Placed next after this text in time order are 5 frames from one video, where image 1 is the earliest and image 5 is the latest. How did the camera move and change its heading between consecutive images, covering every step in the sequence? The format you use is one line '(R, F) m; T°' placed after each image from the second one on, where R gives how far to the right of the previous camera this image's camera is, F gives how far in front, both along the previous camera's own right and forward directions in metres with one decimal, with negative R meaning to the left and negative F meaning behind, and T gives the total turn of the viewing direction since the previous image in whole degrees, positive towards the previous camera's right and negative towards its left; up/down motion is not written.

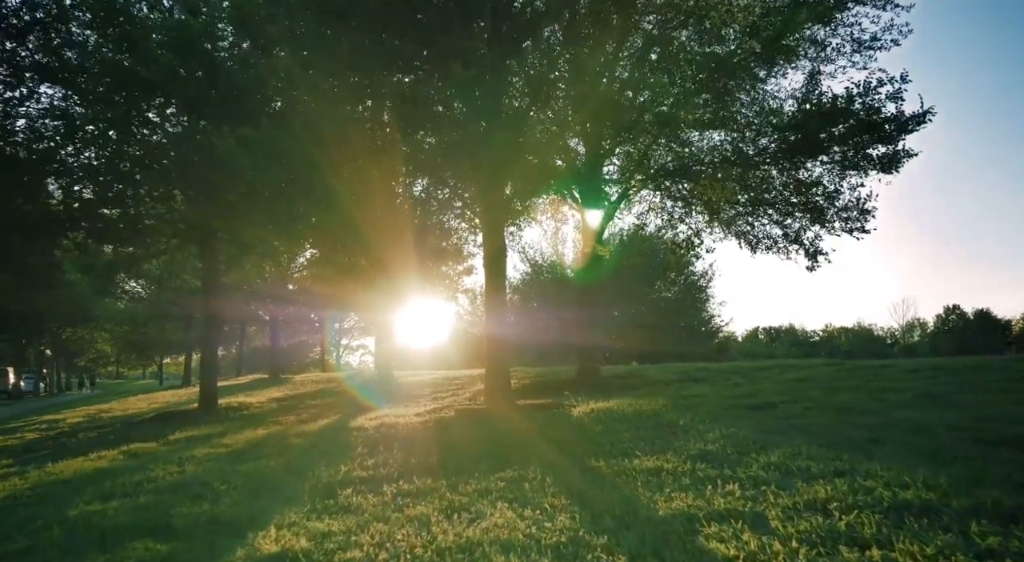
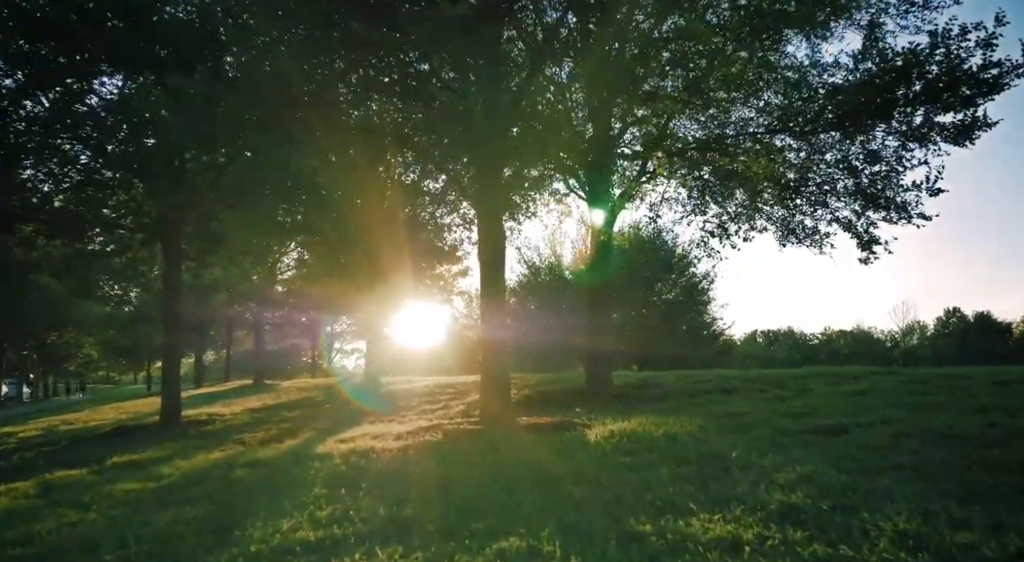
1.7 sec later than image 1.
(-0.1, +2.4) m; 0°
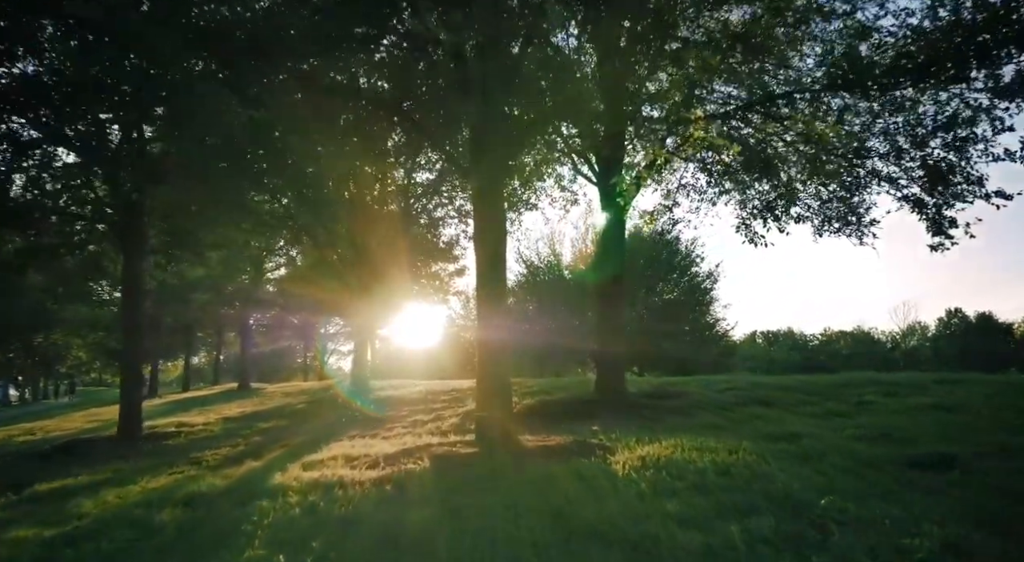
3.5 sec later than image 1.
(-0.1, +2.1) m; 0°
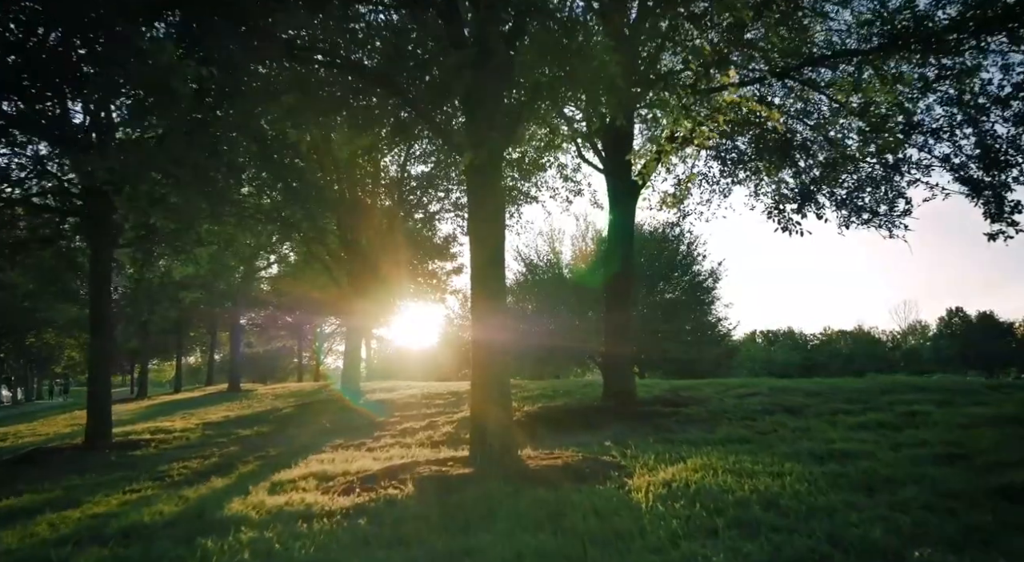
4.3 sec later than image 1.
(0.0, +1.3) m; 0°
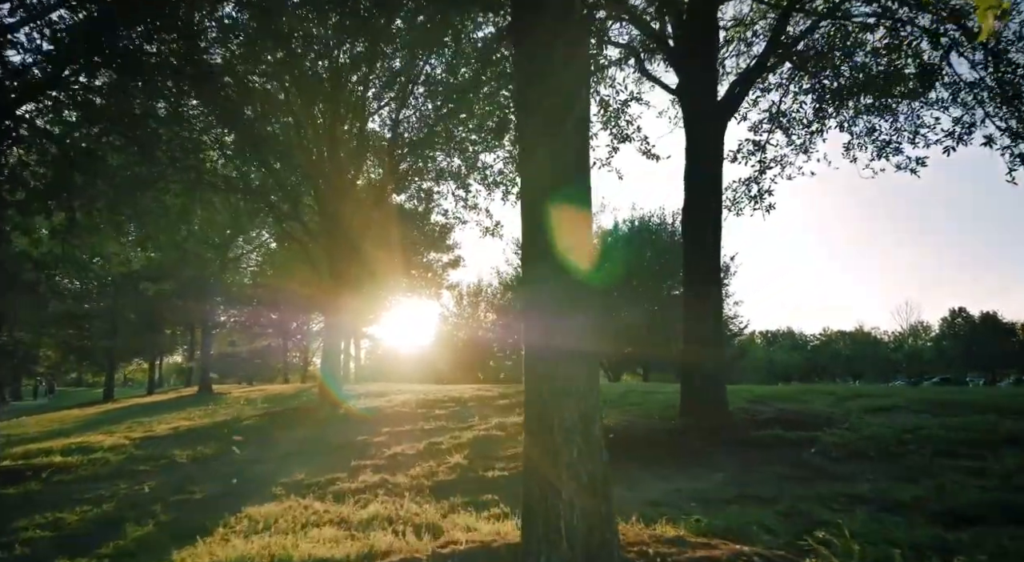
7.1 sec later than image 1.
(-0.7, +4.5) m; +1°
